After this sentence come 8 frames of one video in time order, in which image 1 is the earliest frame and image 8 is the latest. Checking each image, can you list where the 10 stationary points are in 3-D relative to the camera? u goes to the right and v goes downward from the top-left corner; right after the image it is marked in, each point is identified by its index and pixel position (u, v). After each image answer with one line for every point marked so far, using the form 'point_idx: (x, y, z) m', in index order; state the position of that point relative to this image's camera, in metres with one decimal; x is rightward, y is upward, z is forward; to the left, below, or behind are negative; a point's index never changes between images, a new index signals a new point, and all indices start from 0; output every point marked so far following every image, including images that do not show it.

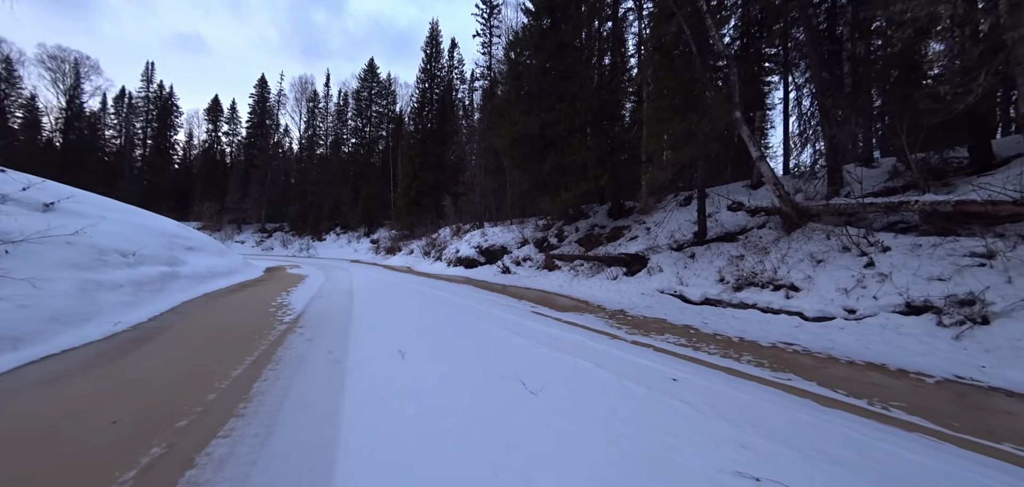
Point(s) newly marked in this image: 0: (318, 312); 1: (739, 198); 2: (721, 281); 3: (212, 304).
0: (-4.1, -1.4, +7.2) m
1: (+7.2, +1.4, +10.8) m
2: (+5.0, -0.9, +8.2) m
3: (-7.4, -1.5, +8.4) m
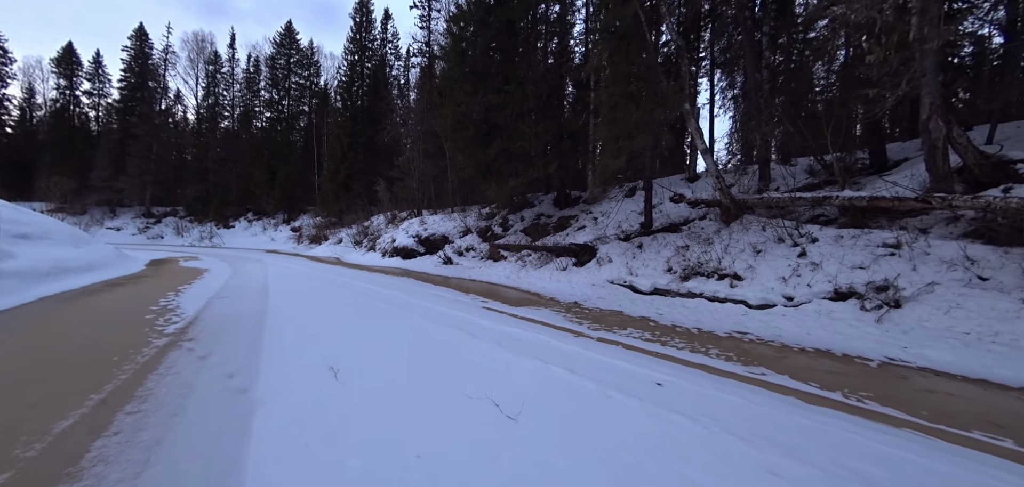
0: (-4.9, -1.2, +5.7) m
1: (+5.5, +1.8, +11.2) m
2: (+3.8, -0.7, +8.3) m
3: (-8.4, -1.2, +6.3) m
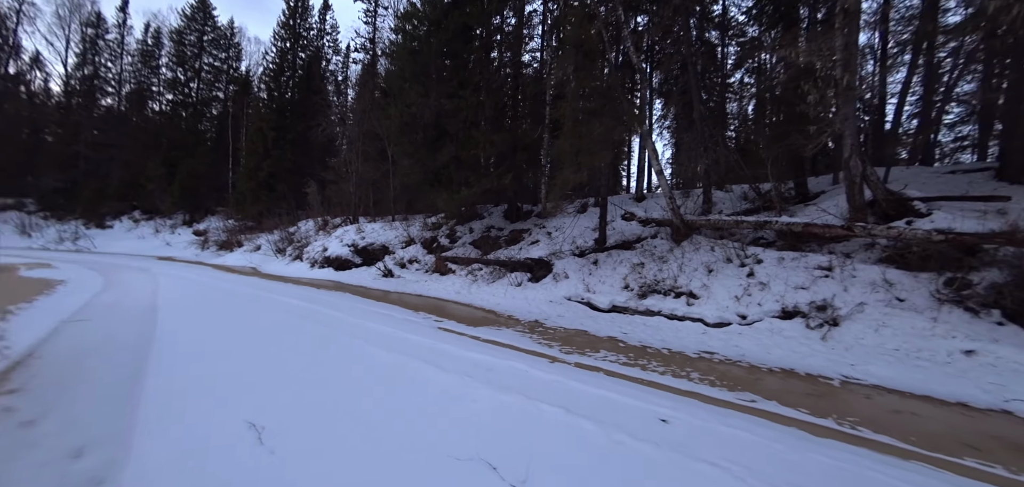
0: (-5.3, -1.3, +4.2) m
1: (+4.0, +1.2, +11.5) m
2: (+2.8, -1.1, +8.3) m
3: (-8.9, -1.2, +4.2) m
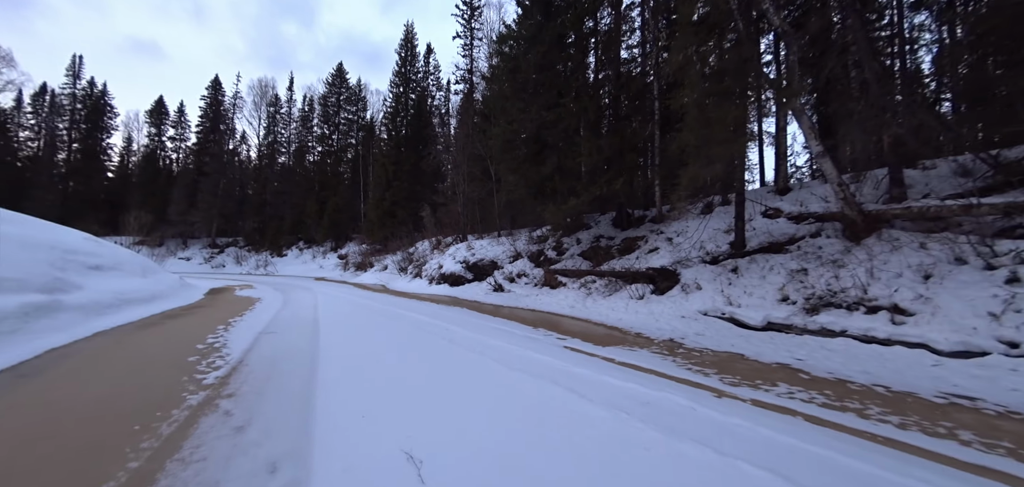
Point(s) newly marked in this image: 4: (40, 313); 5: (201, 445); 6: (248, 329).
0: (-3.5, -1.7, +4.9) m
1: (+7.3, +1.1, +9.6) m
2: (+5.4, -1.1, +6.7) m
3: (-7.0, -1.8, +5.9) m
4: (-8.9, -1.3, +6.4) m
5: (-2.3, -1.5, +2.5) m
6: (-5.5, -1.8, +7.1) m
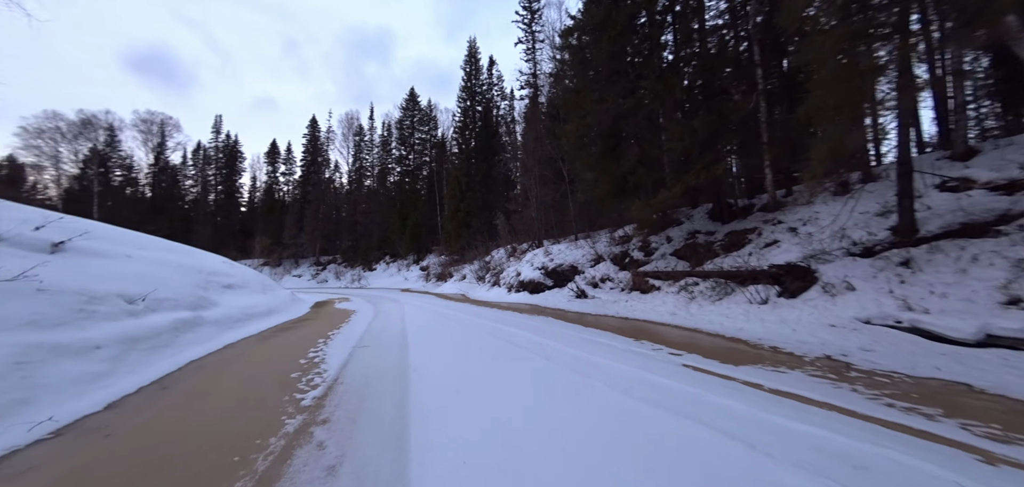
0: (-2.1, -1.9, +4.8) m
1: (+9.3, +1.5, +7.2) m
2: (+6.9, -0.8, +4.8) m
3: (-5.3, -2.2, +6.5) m
4: (-7.1, -1.8, +7.4) m
5: (-1.4, -1.6, +2.1) m
6: (-3.6, -2.1, +7.3) m
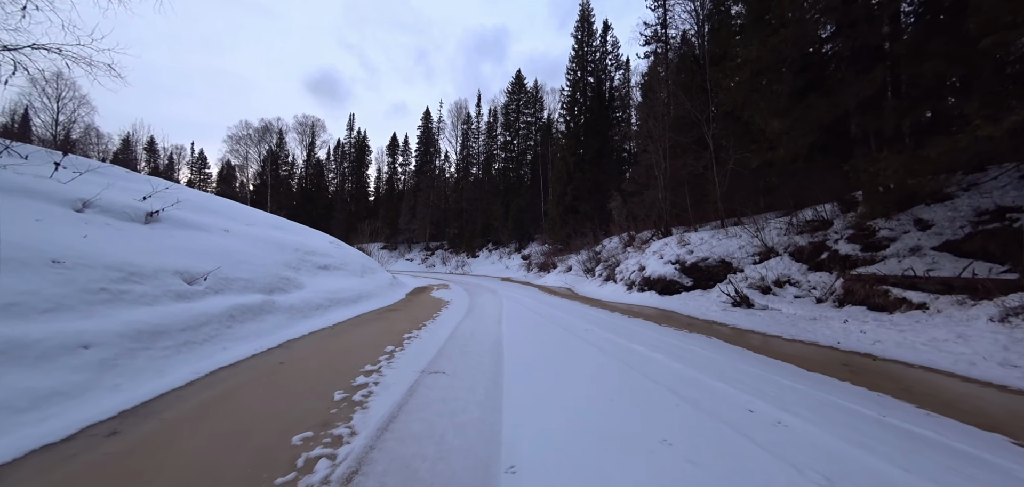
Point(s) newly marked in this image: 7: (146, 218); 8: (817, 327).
0: (-0.8, -1.5, +2.3) m
1: (+10.9, +1.6, +1.3) m
2: (+7.9, -0.8, -0.3) m
3: (-3.3, -1.7, +4.8) m
4: (-4.8, -1.3, +6.2) m
5: (-0.8, -1.3, -0.5) m
6: (-1.4, -1.7, +5.1) m
7: (-7.2, +0.5, +6.7) m
8: (+6.5, -1.8, +7.1) m
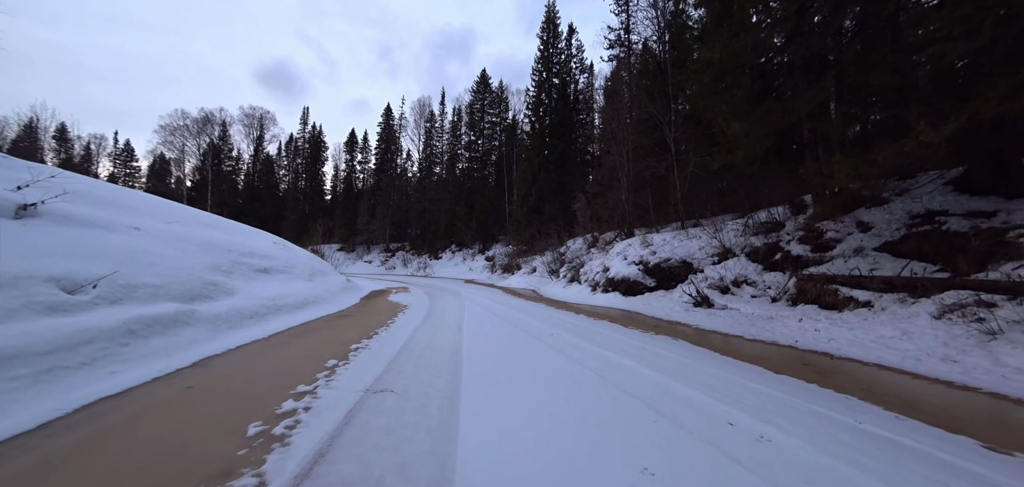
0: (-1.0, -1.5, +1.7) m
1: (+10.8, +1.6, +1.9) m
2: (+7.9, -0.7, 0.0) m
3: (-3.8, -1.7, +3.9) m
4: (-5.4, -1.3, +5.2) m
5: (-0.7, -1.3, -1.0) m
6: (-2.0, -1.7, +4.4) m
7: (-7.9, +0.5, +5.5) m
8: (+5.7, -1.8, +7.3) m
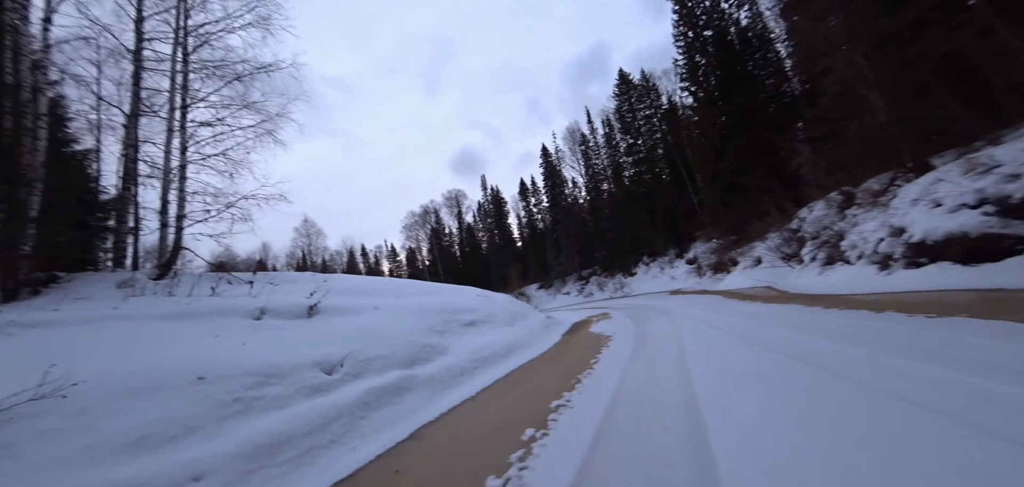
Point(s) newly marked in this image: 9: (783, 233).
0: (-0.2, -1.6, +0.5) m
1: (+8.9, +4.6, -4.8) m
2: (+6.1, +1.6, -5.3) m
3: (-1.3, -2.5, +3.7) m
4: (-2.1, -2.6, +5.6) m
5: (-1.4, -1.3, -2.0) m
6: (+0.5, -2.0, +3.2) m
7: (-4.4, -1.5, +7.3) m
8: (+8.3, 0.0, +1.9) m
9: (+11.7, +0.5, +14.7) m
